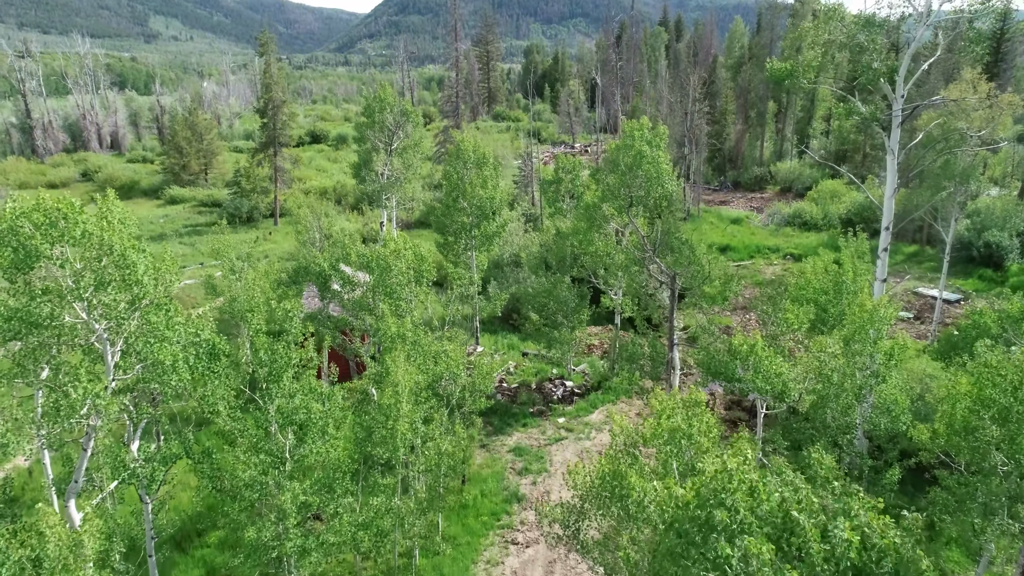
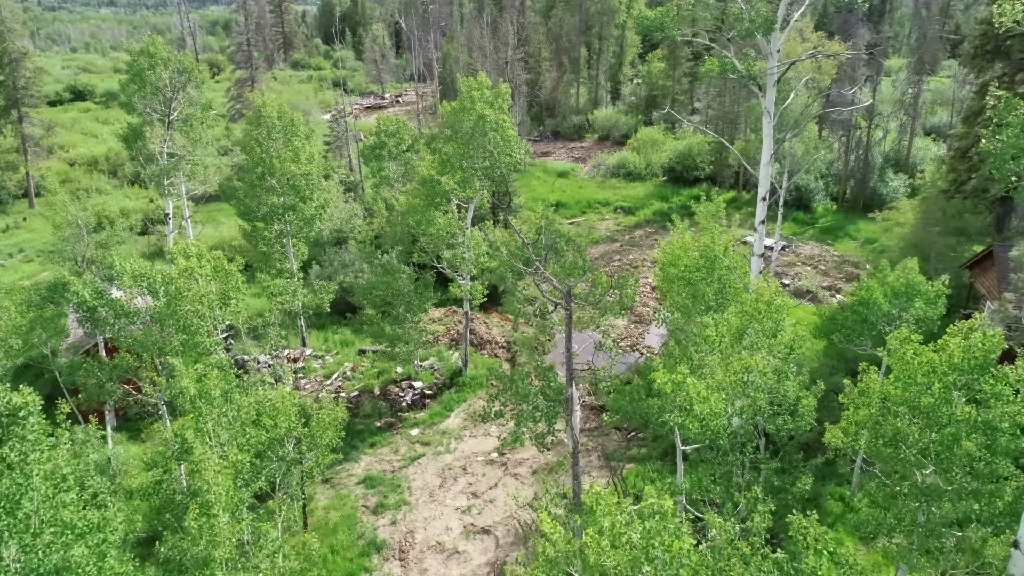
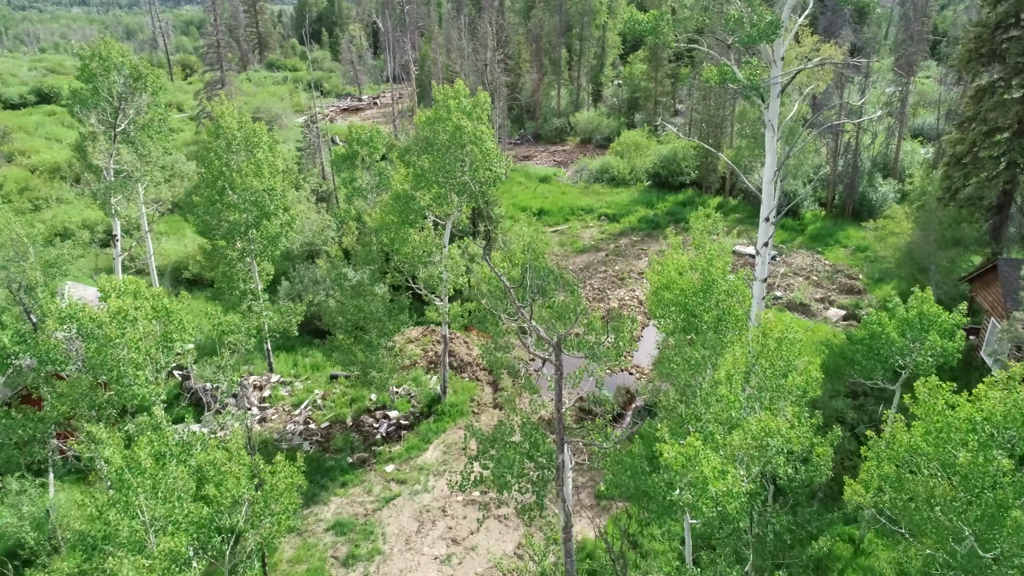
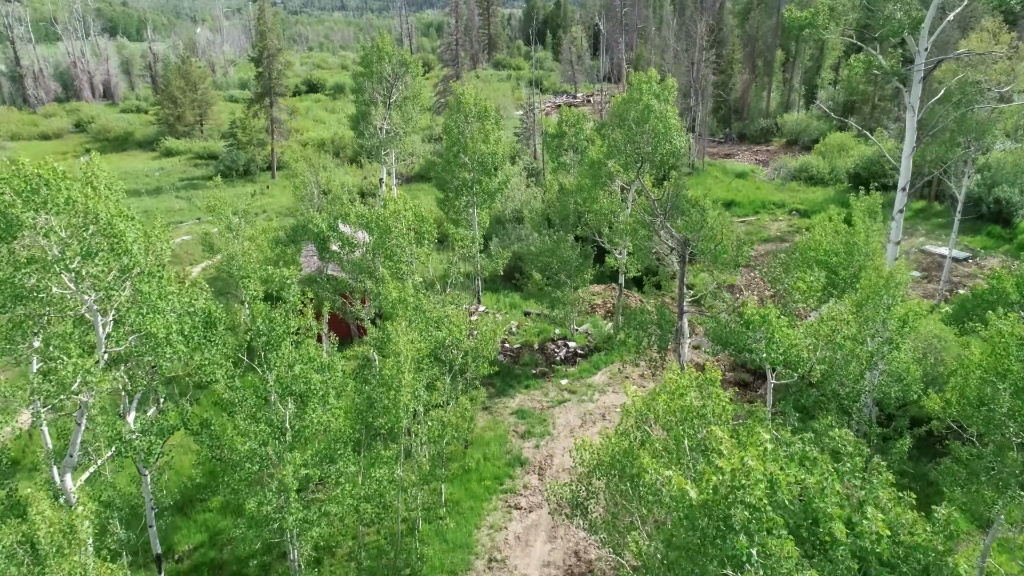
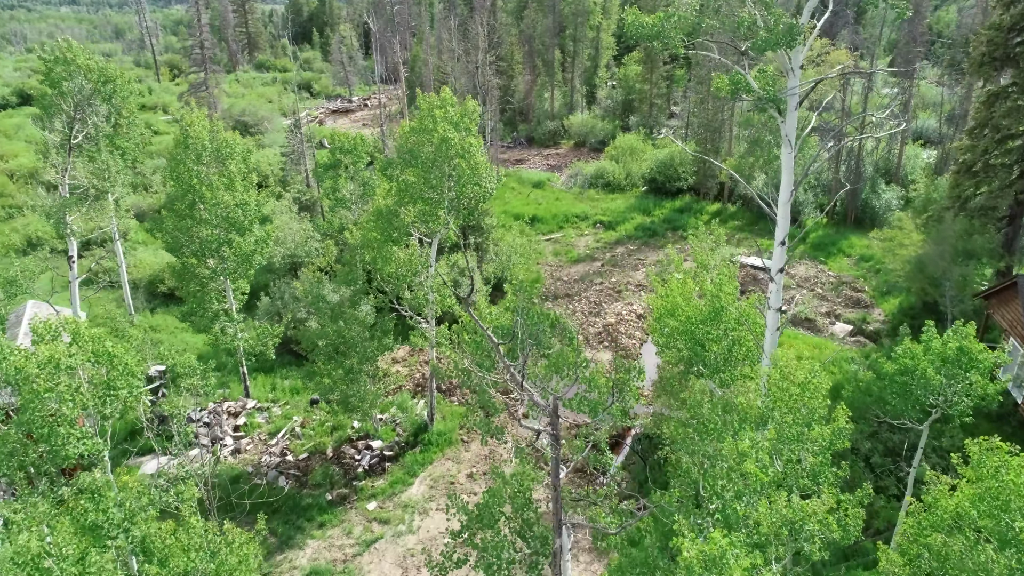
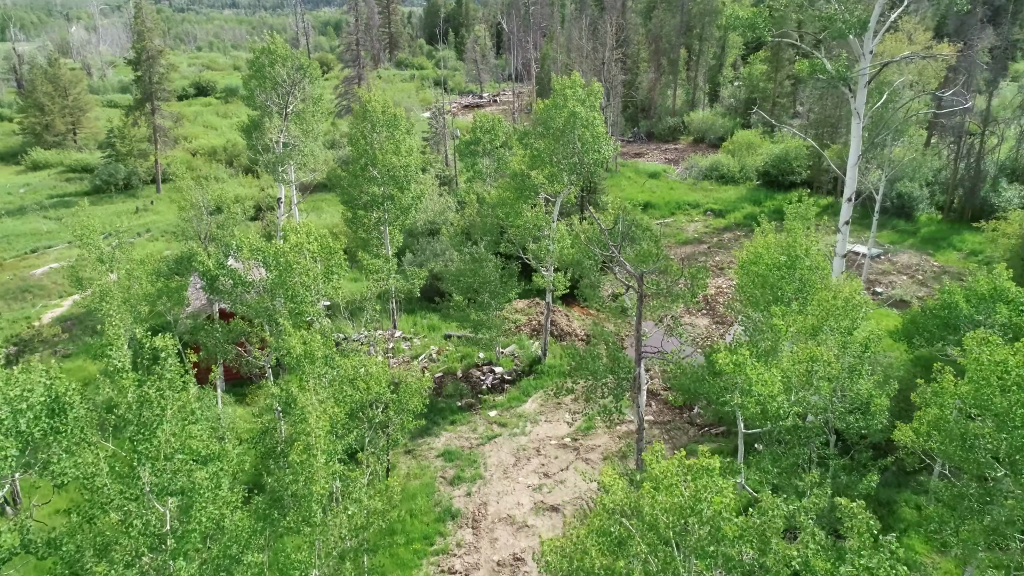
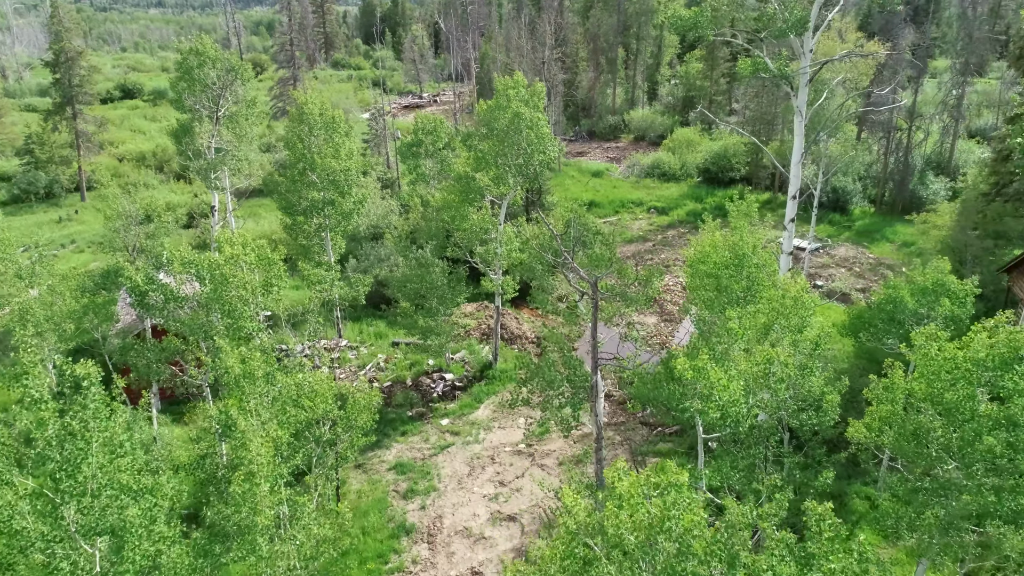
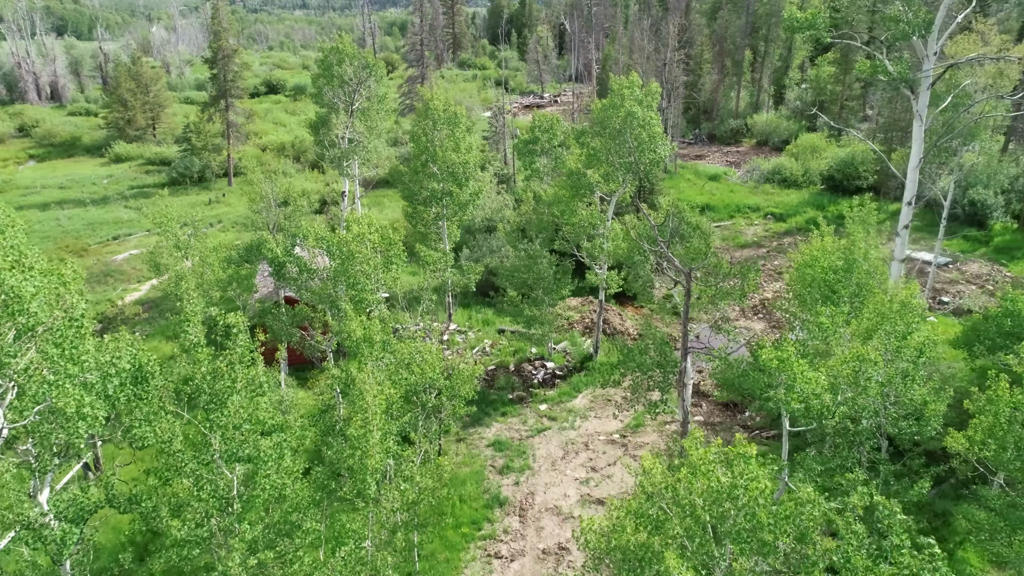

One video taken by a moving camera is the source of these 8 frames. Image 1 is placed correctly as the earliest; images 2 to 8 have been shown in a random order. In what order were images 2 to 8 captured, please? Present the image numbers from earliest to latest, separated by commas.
4, 8, 6, 7, 2, 3, 5
